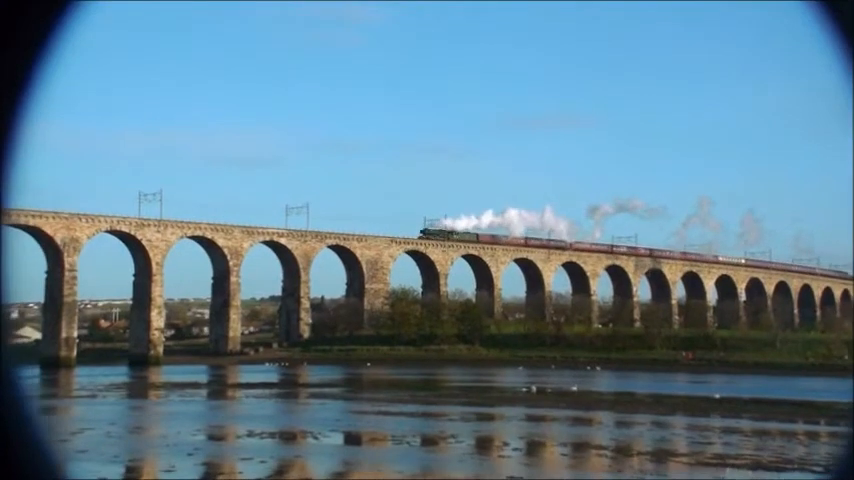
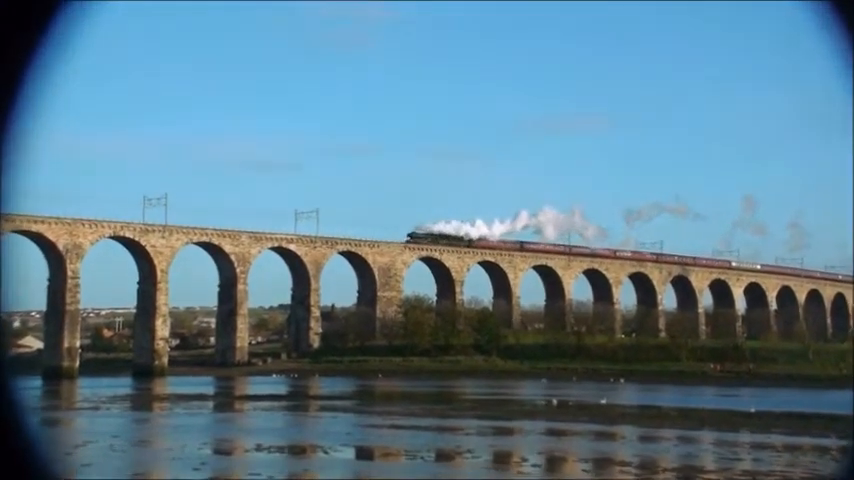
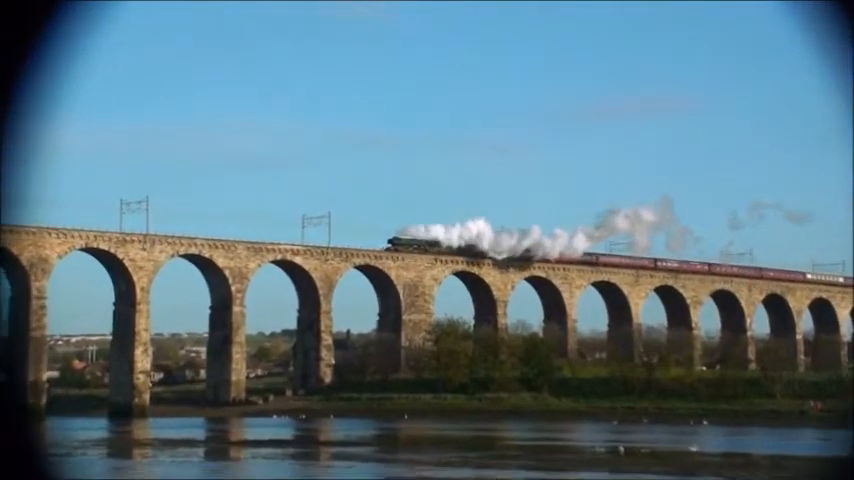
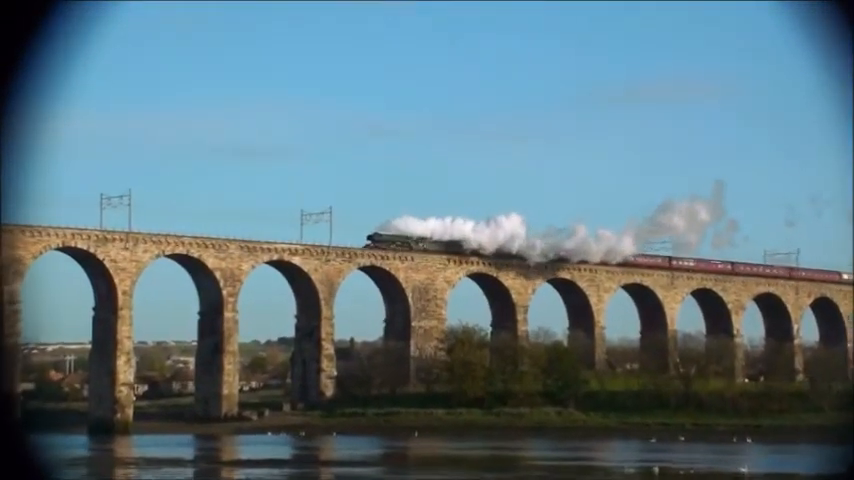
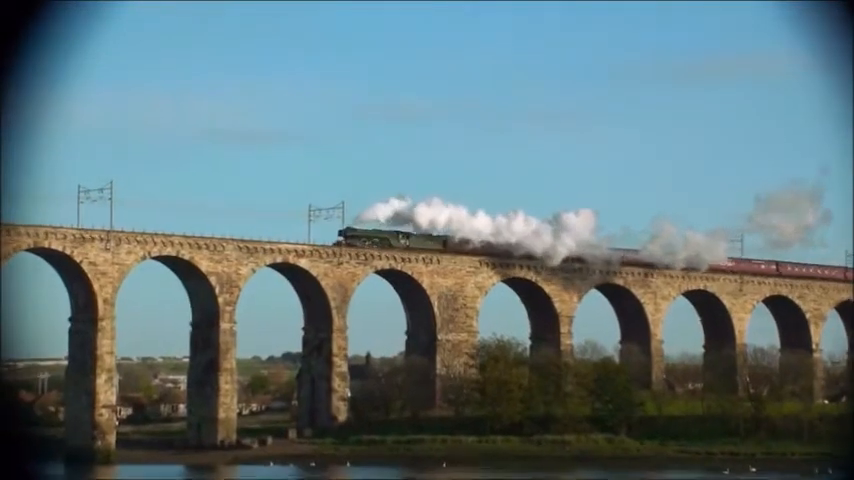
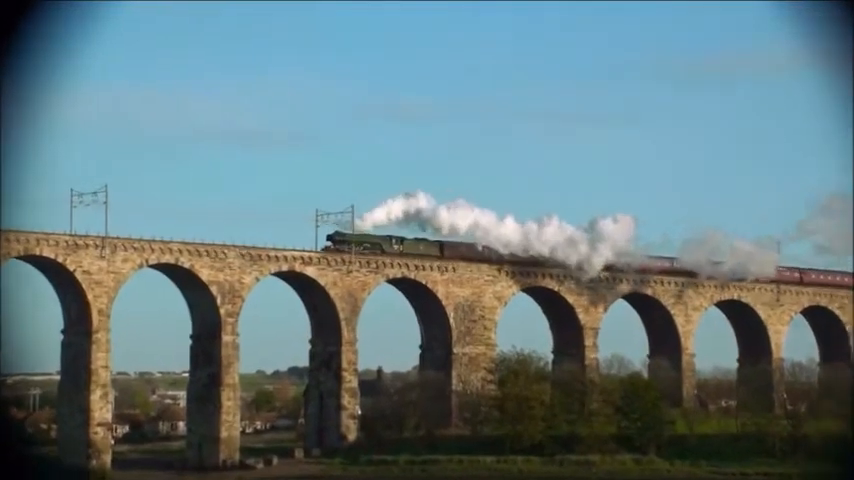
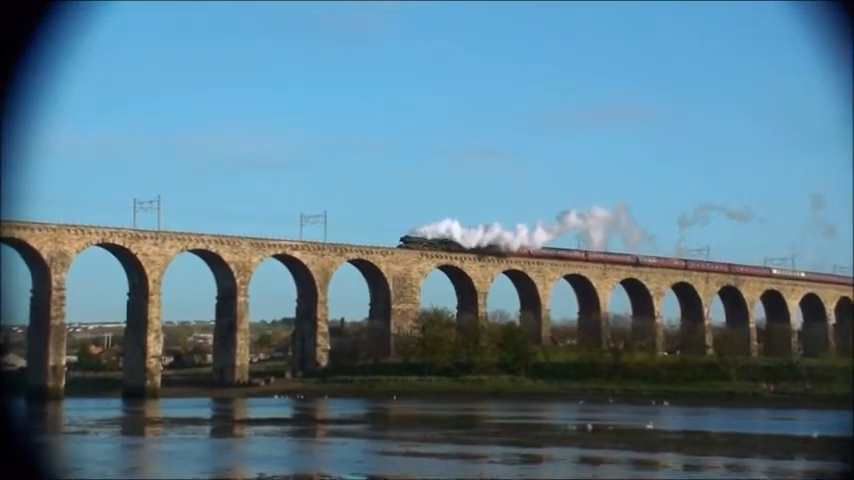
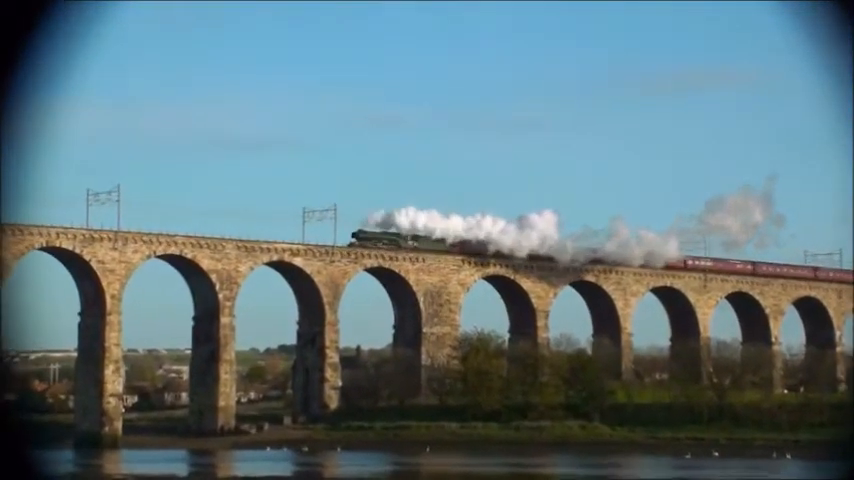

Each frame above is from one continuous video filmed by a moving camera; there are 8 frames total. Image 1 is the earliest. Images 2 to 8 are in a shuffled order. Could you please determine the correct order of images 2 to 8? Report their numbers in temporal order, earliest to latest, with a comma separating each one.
2, 7, 3, 4, 8, 5, 6
